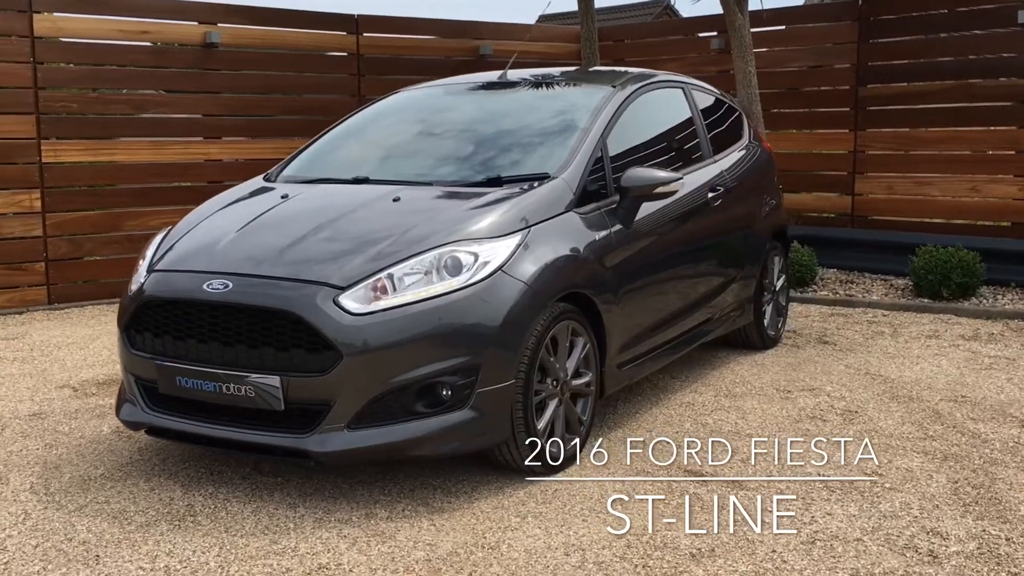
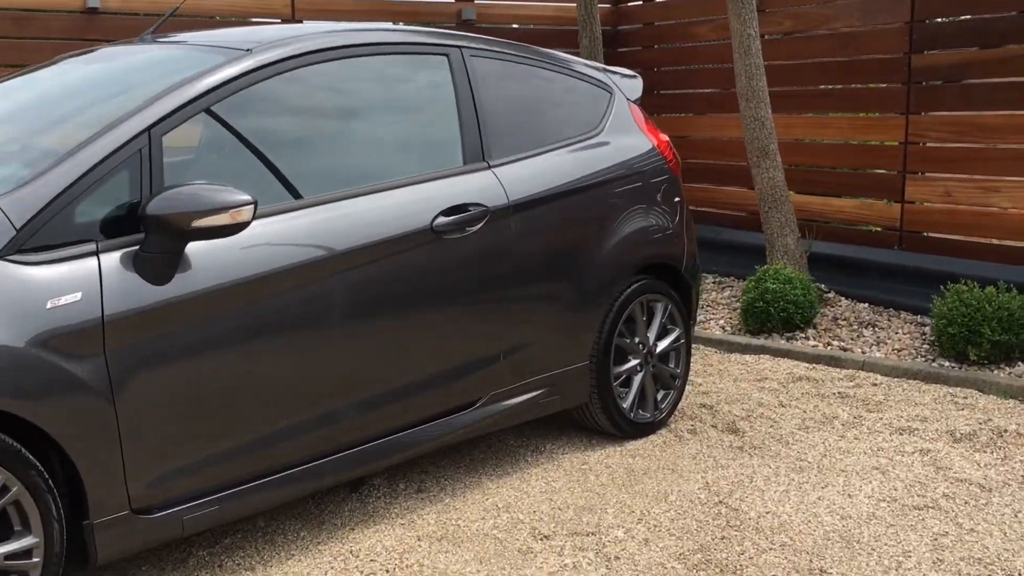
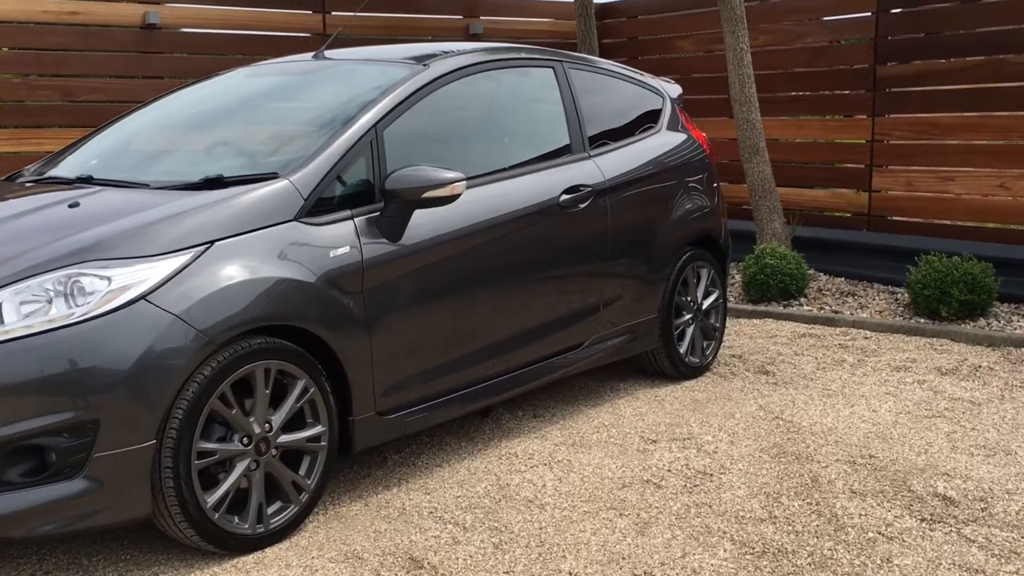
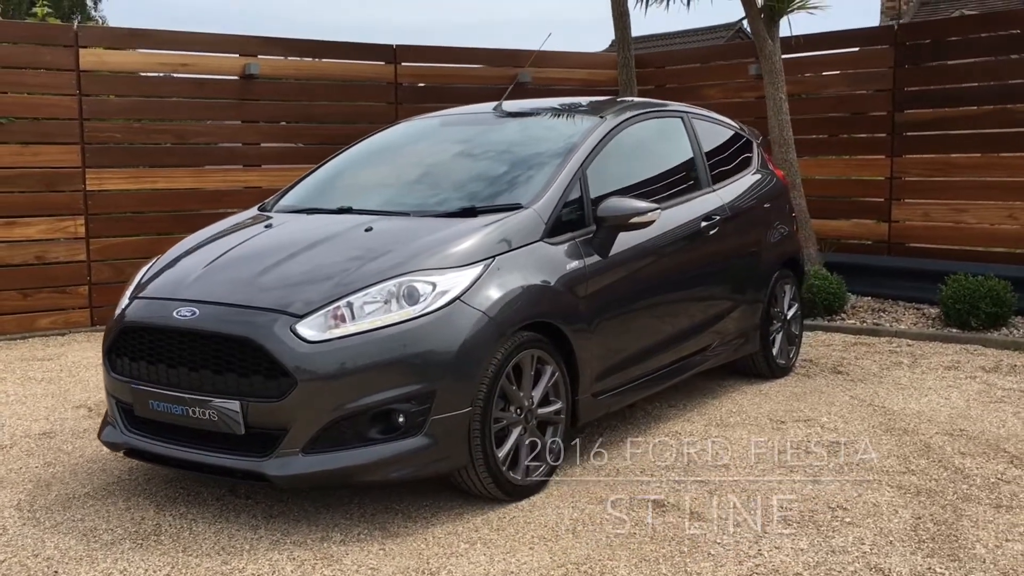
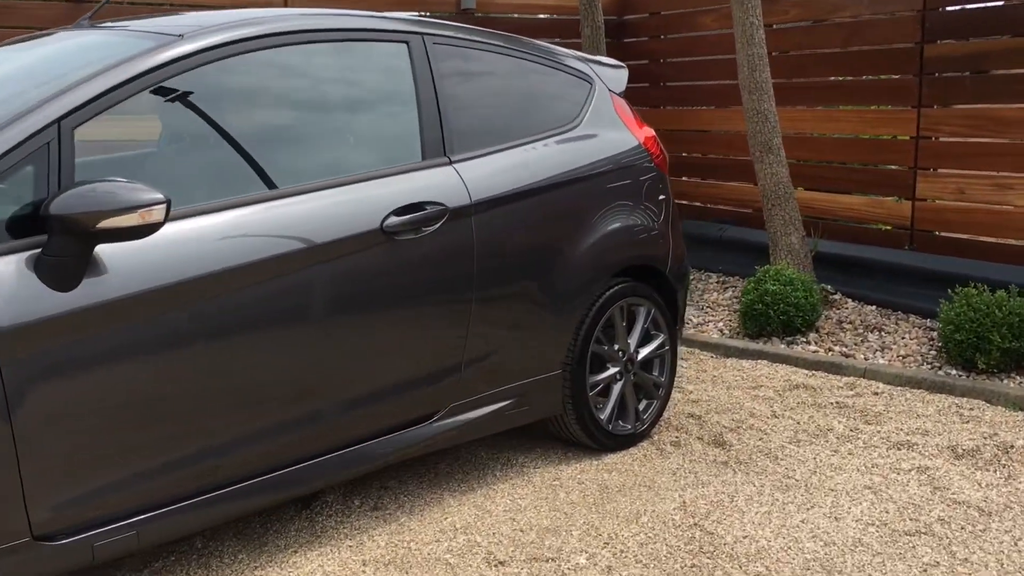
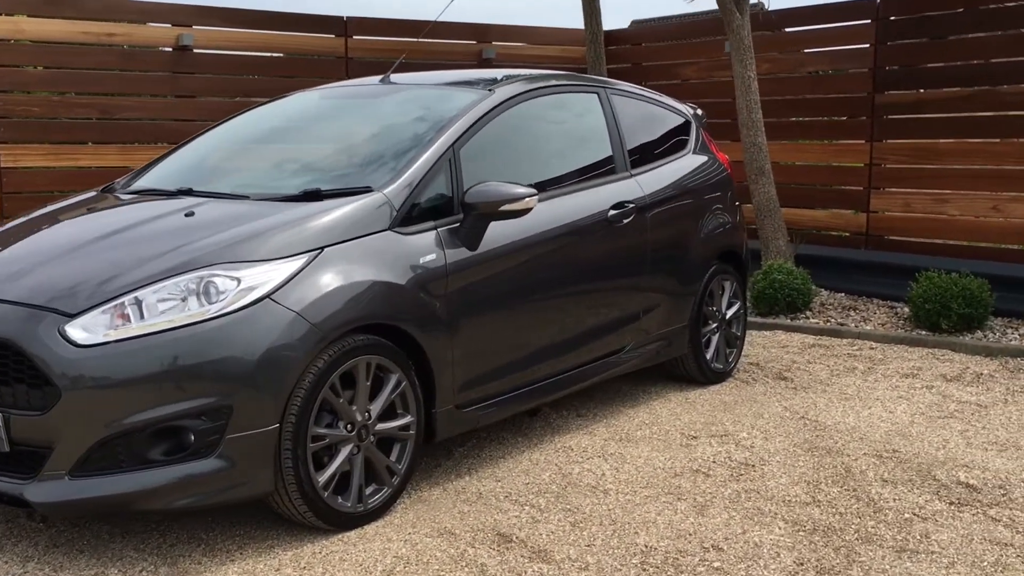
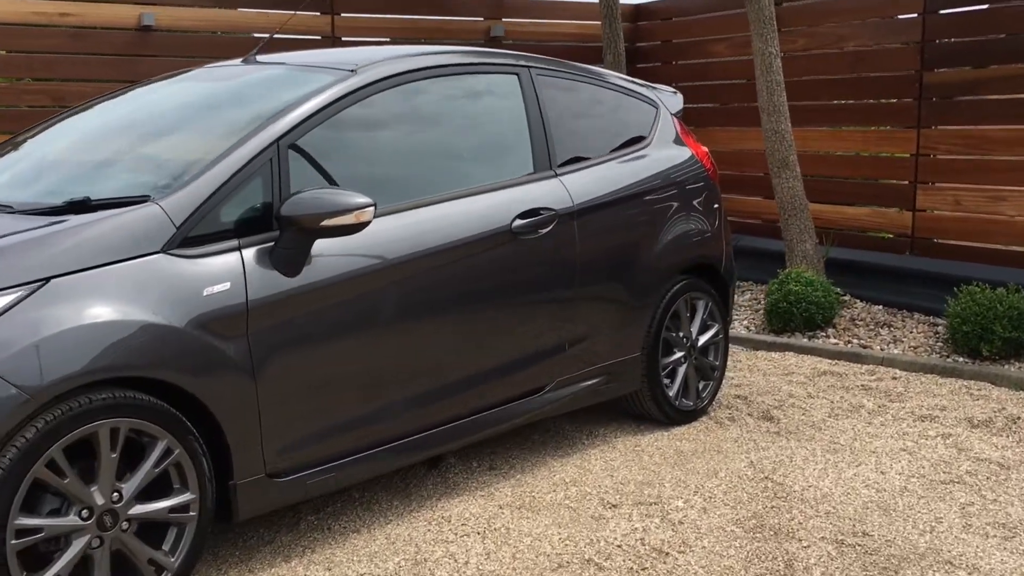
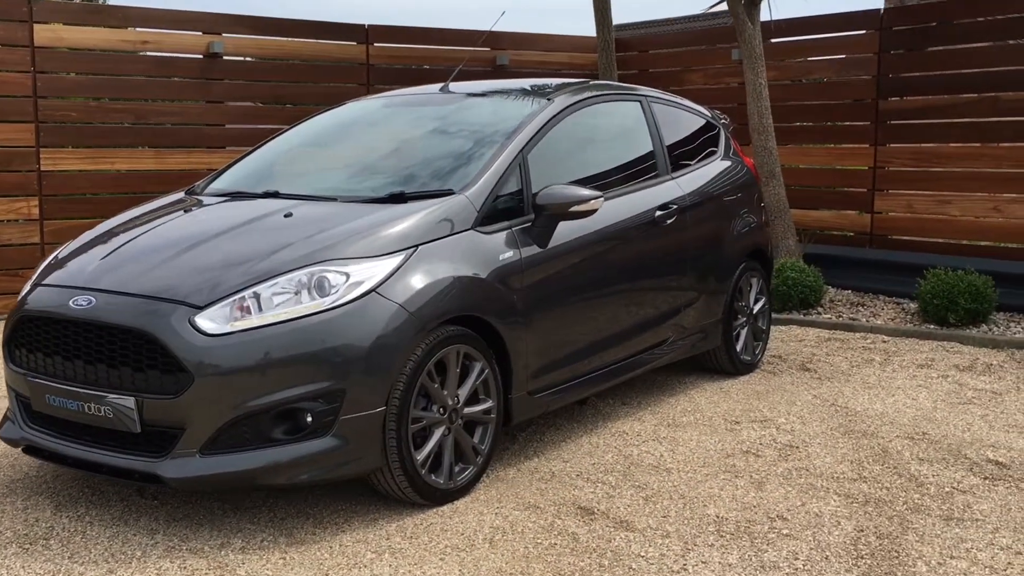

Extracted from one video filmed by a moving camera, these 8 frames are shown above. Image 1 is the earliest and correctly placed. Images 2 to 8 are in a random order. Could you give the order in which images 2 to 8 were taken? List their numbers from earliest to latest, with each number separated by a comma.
4, 8, 6, 3, 7, 2, 5
